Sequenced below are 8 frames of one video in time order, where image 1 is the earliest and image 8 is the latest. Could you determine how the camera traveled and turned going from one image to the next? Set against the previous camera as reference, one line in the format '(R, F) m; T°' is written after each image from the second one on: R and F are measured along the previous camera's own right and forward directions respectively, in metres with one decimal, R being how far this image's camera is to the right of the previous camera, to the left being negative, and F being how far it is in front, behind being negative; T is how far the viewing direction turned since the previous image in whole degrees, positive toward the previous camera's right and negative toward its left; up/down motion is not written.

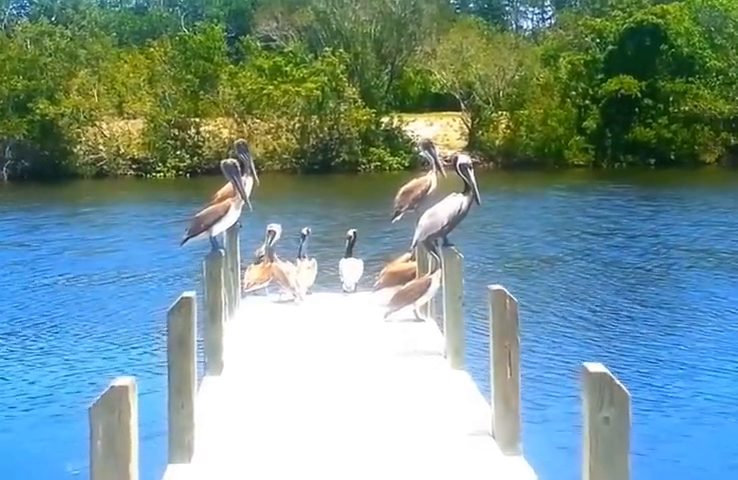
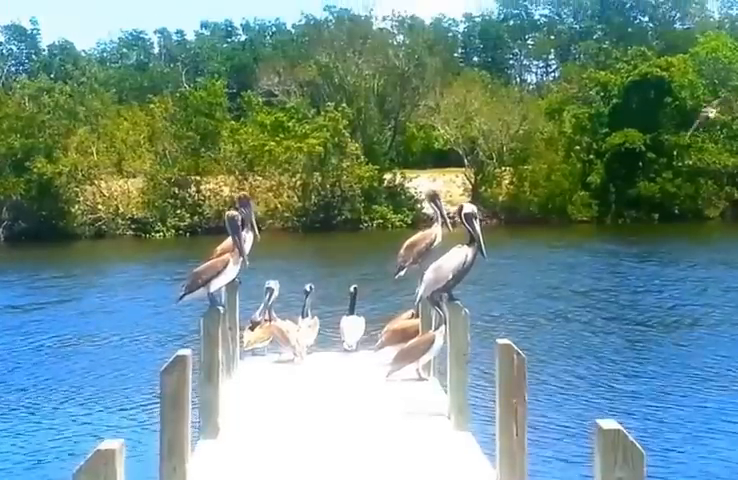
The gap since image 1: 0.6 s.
(0.0, +0.4) m; 0°
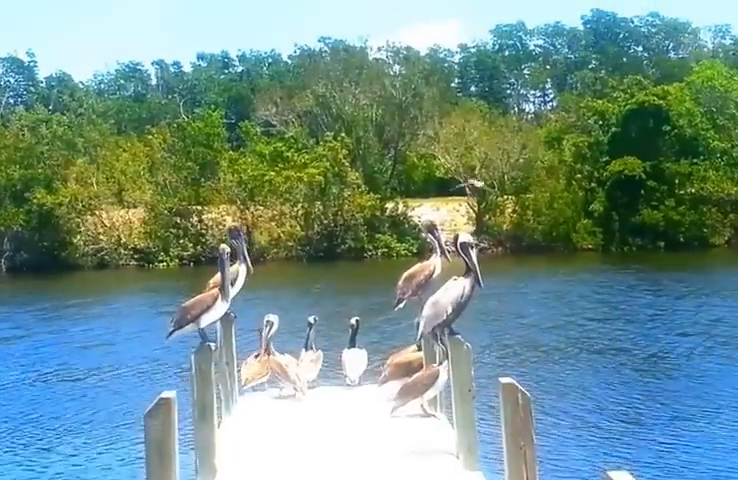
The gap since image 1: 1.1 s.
(0.0, +0.3) m; 0°
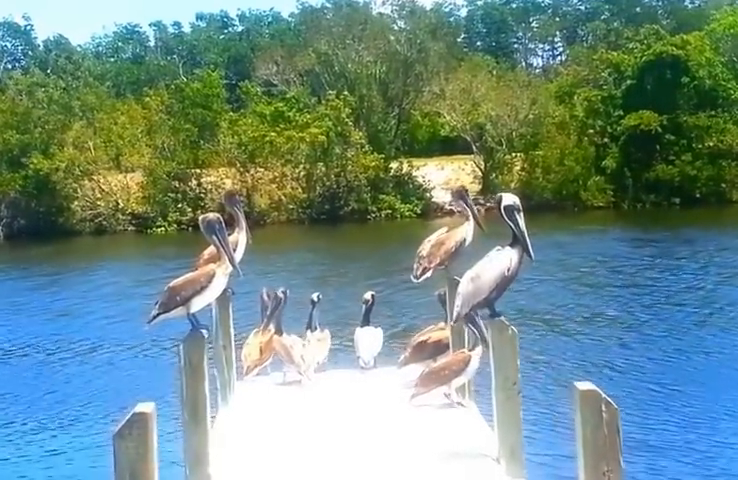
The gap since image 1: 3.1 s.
(-0.1, +1.3) m; 0°
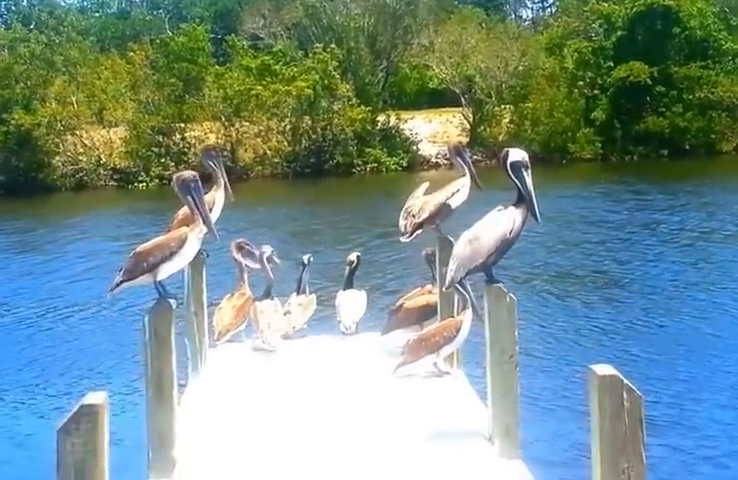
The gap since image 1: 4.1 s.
(+0.1, +0.5) m; 0°
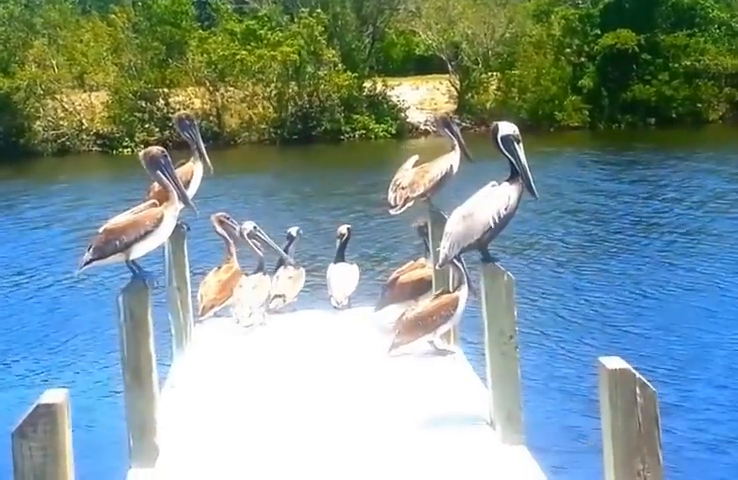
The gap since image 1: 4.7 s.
(-0.1, +0.3) m; +1°
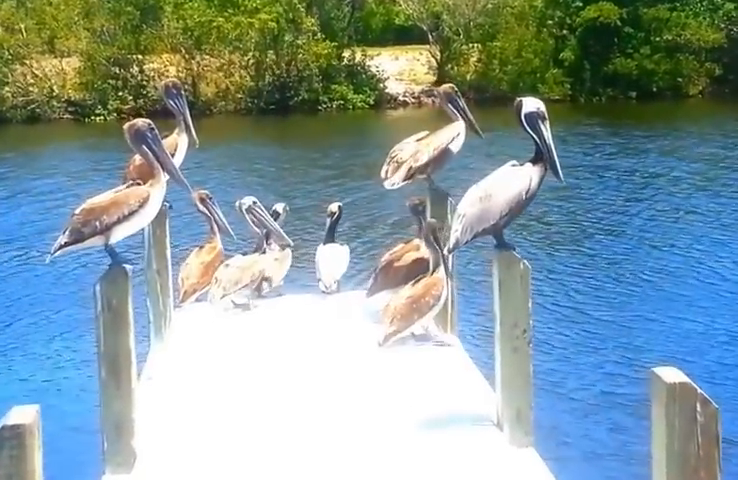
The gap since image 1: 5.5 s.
(-0.1, +0.6) m; +1°
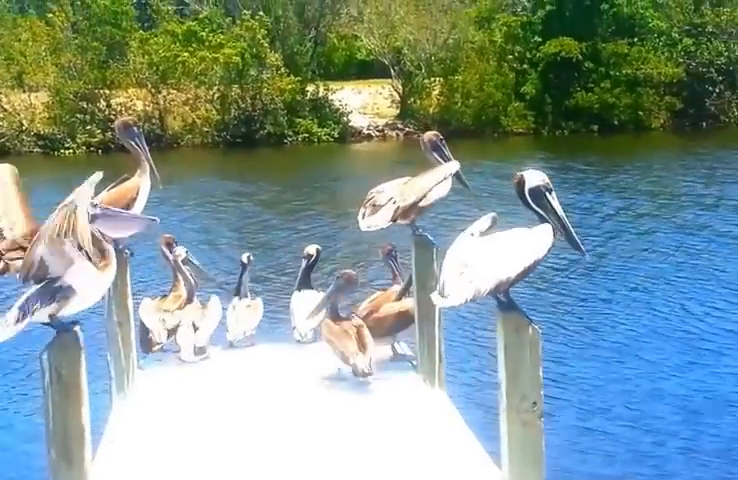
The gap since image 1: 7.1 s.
(-0.1, -0.4) m; +2°
